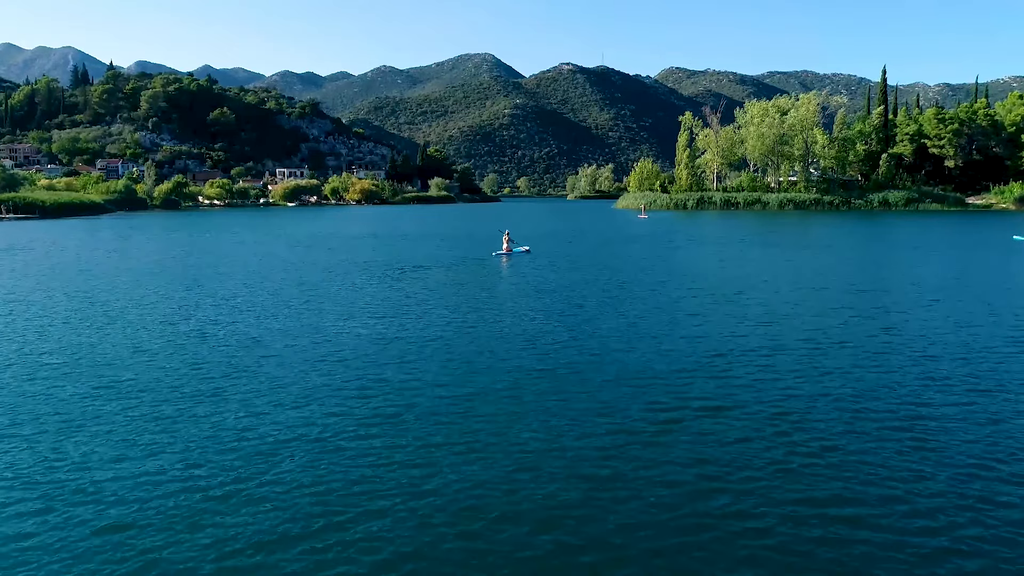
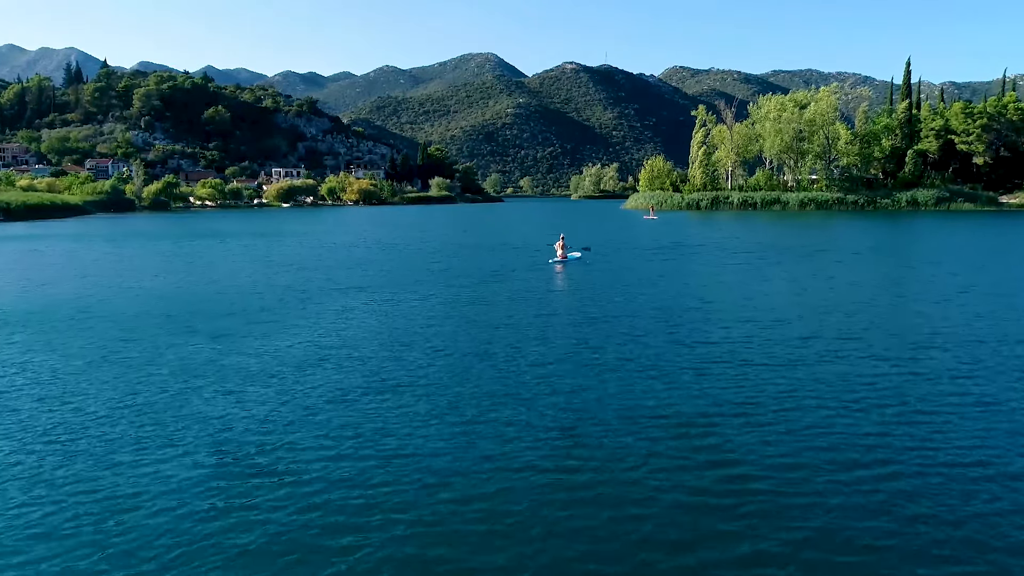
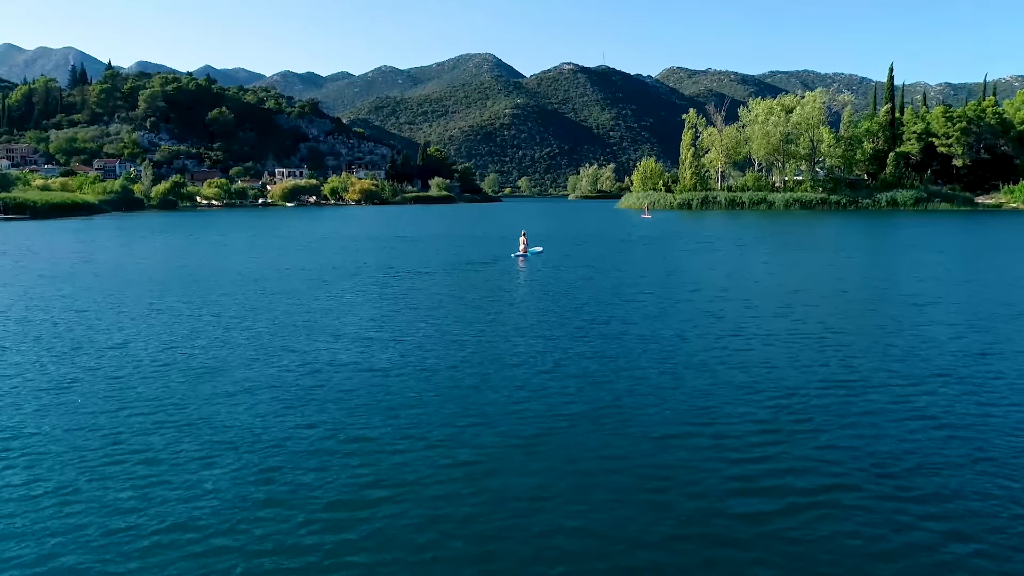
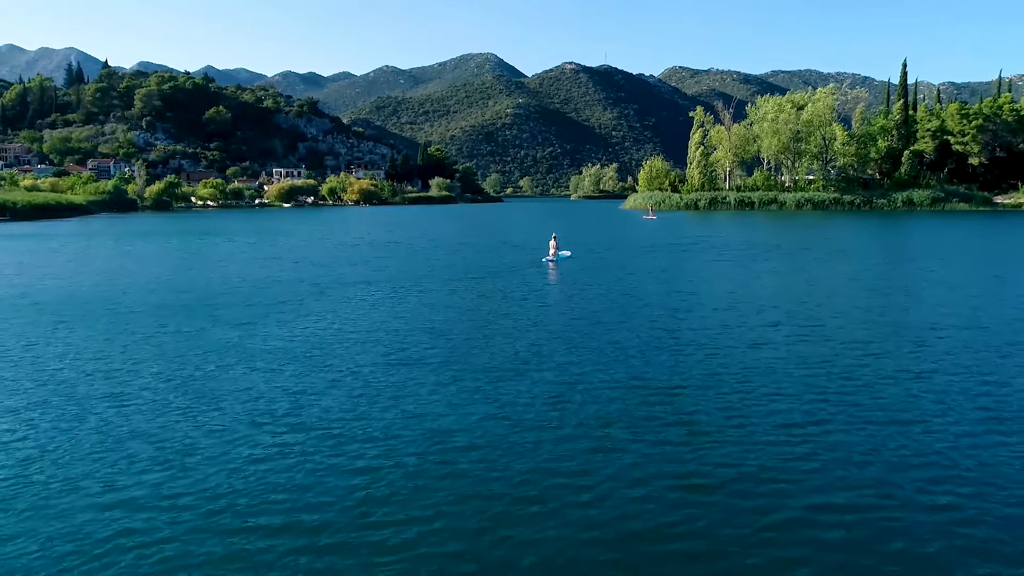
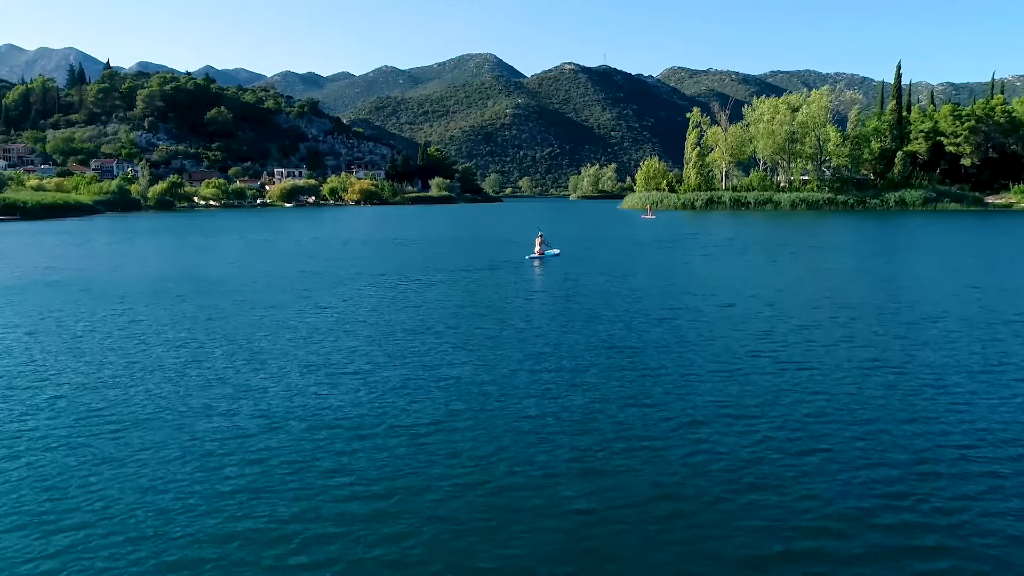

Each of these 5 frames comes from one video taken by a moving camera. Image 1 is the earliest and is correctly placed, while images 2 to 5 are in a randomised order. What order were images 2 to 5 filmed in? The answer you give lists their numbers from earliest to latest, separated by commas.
3, 5, 4, 2
